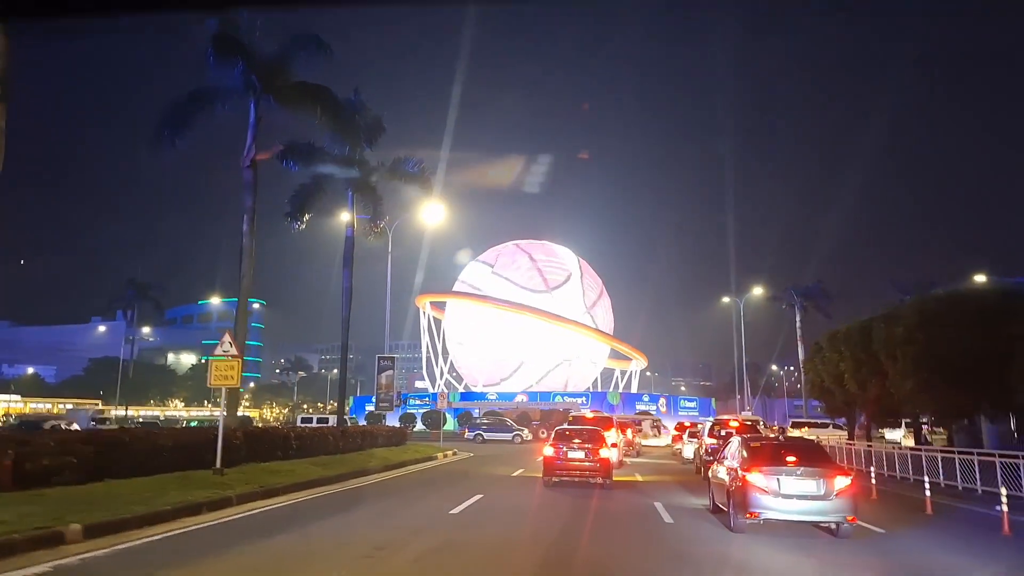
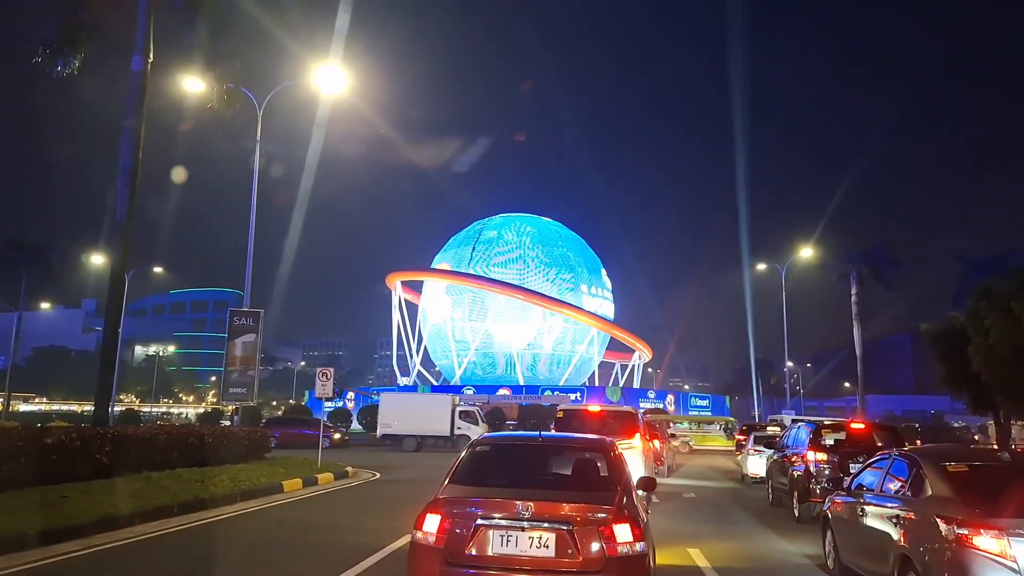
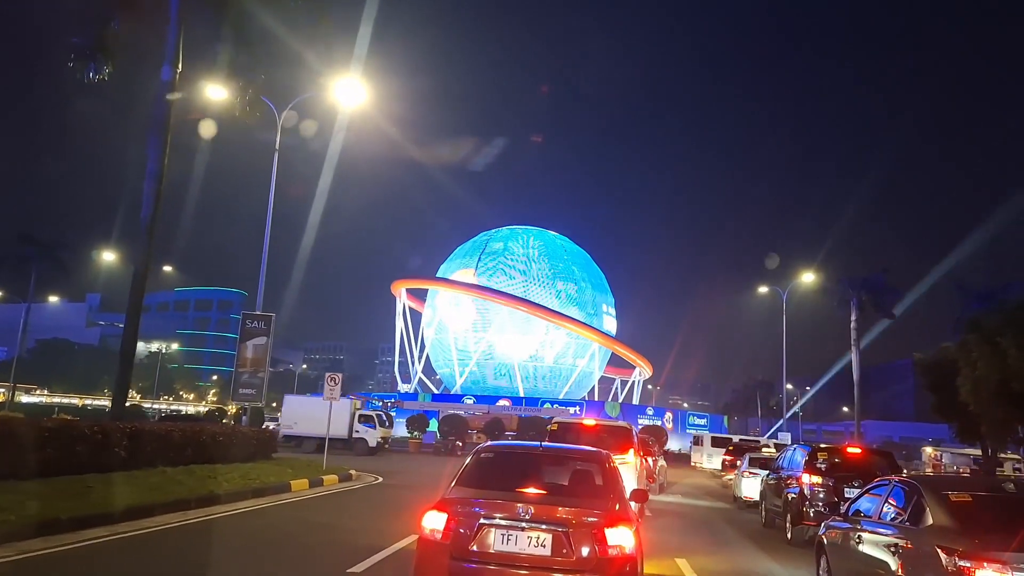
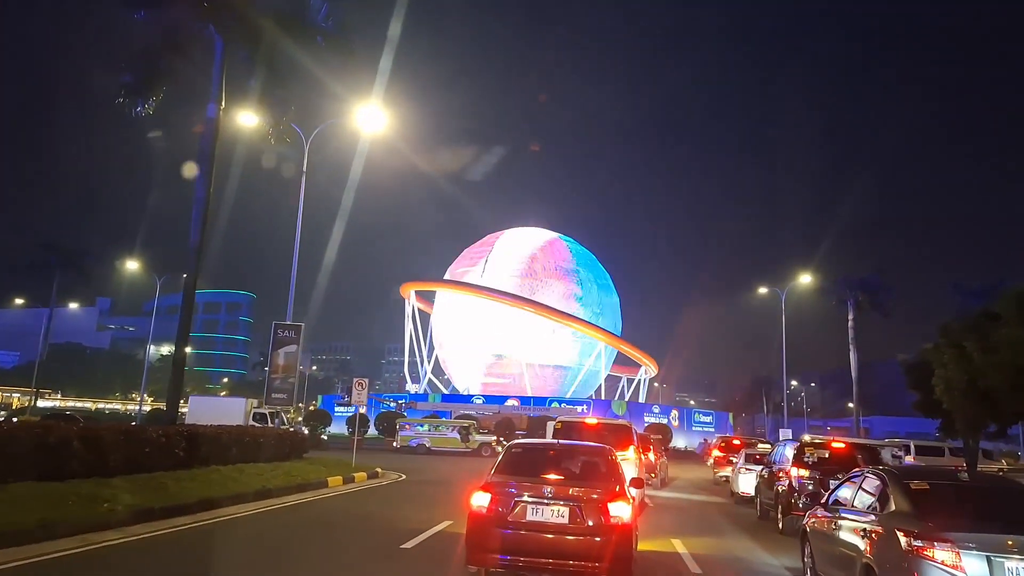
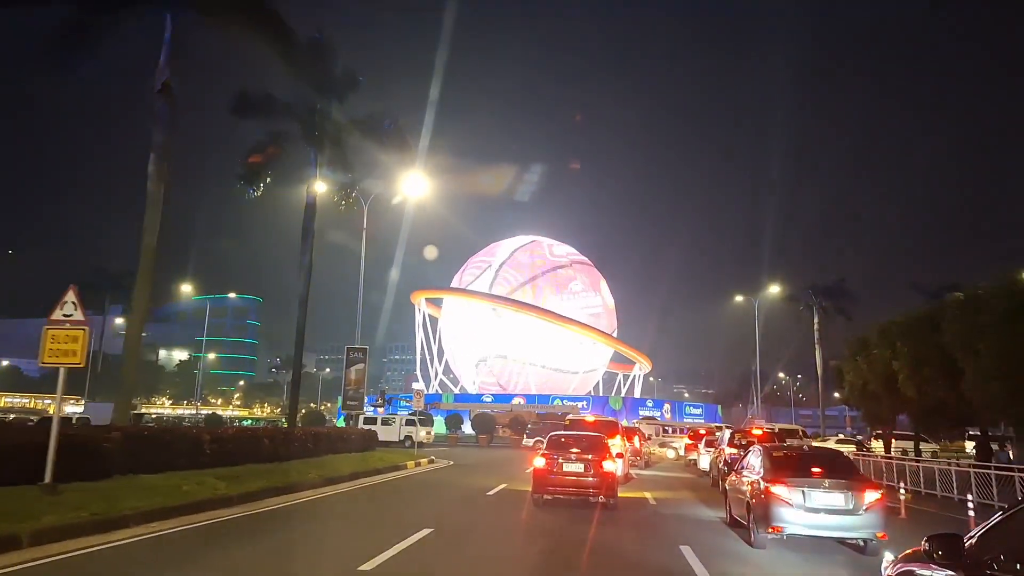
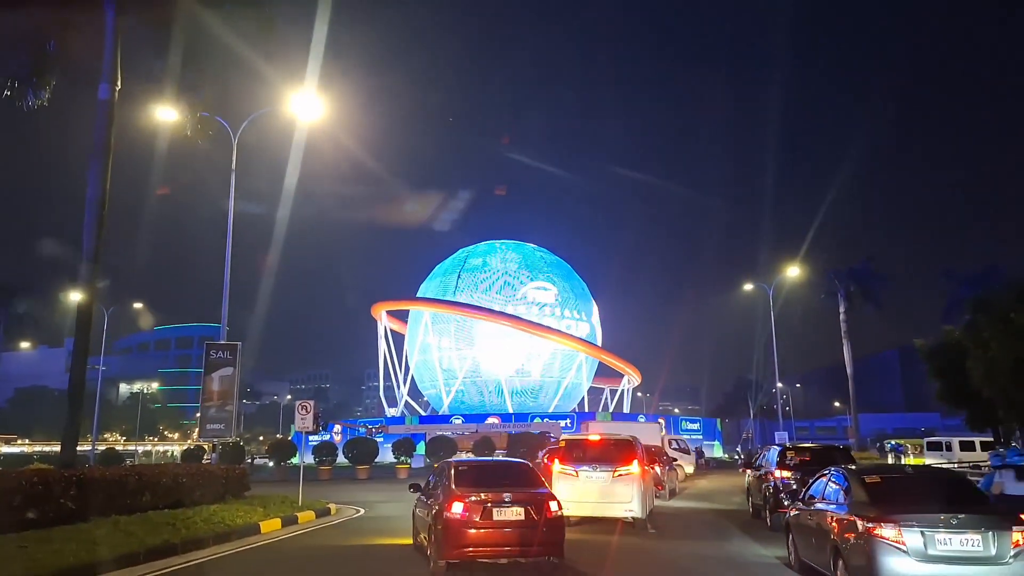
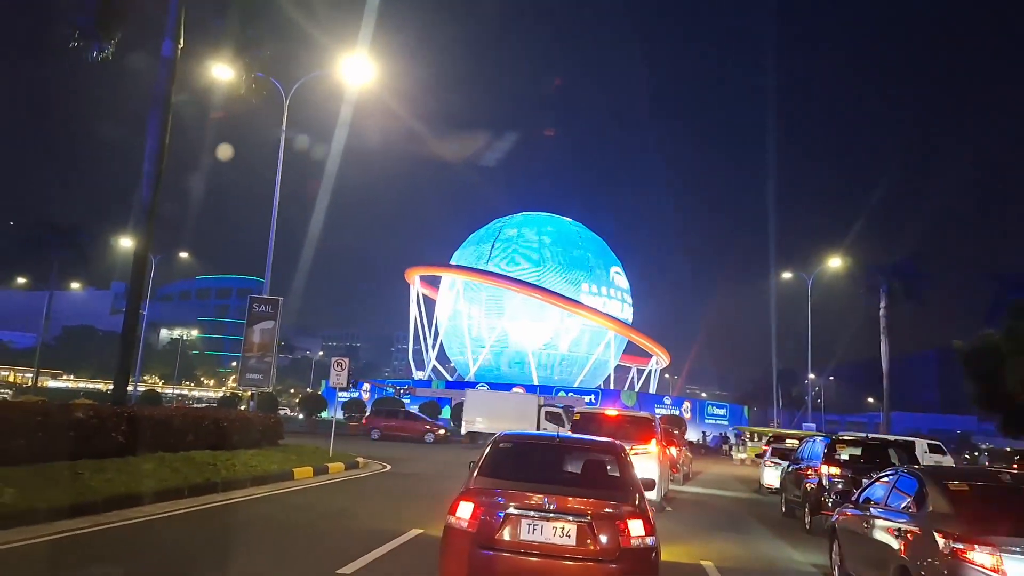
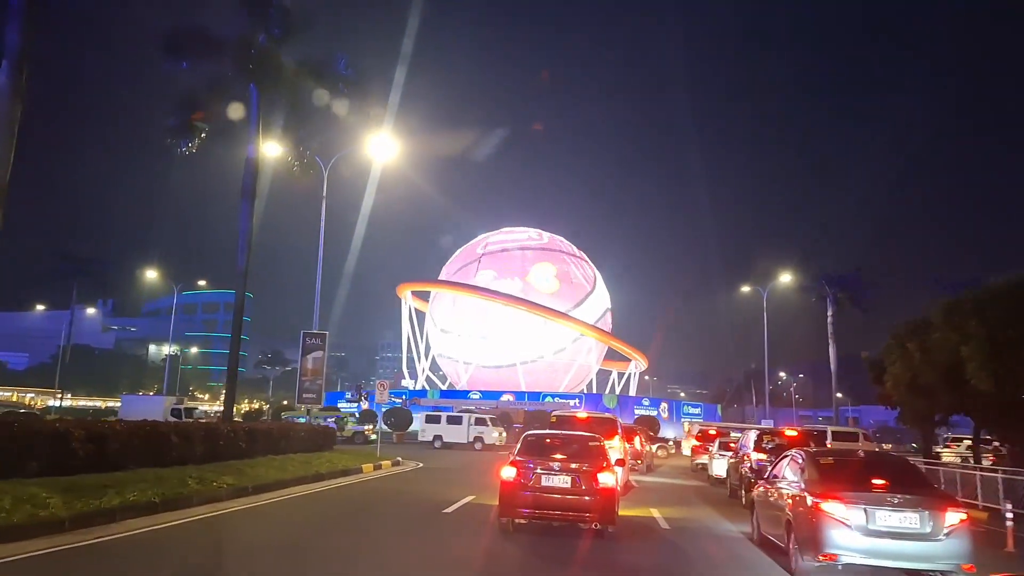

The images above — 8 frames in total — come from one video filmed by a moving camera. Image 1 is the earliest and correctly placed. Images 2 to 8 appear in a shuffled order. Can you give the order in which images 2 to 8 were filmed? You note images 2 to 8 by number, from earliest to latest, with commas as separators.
5, 8, 4, 3, 2, 7, 6
